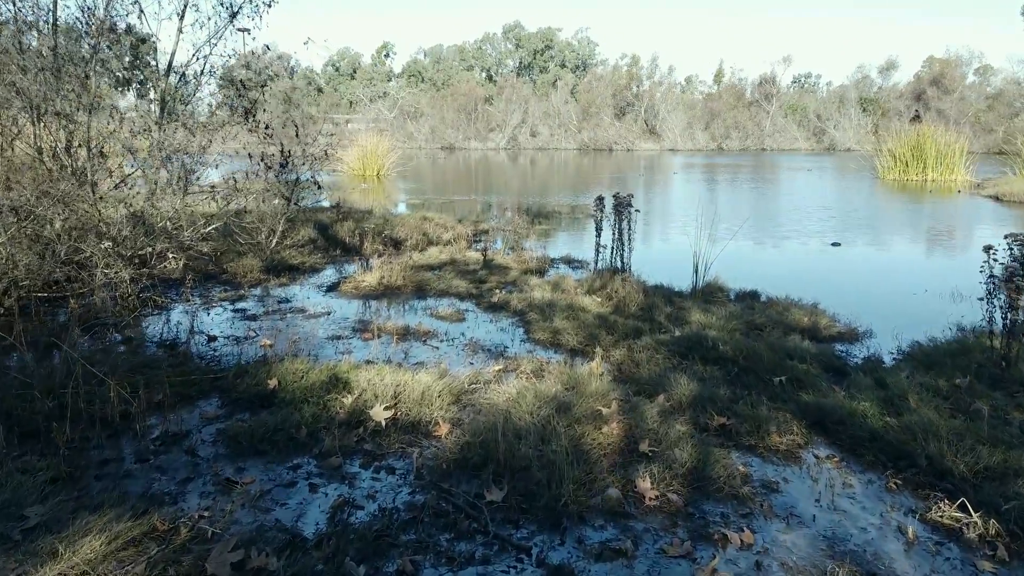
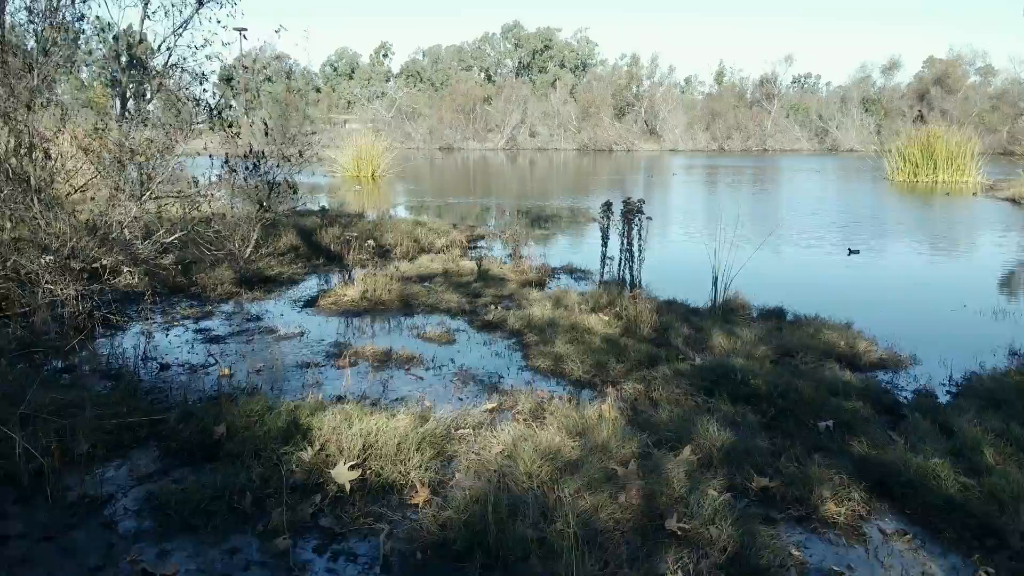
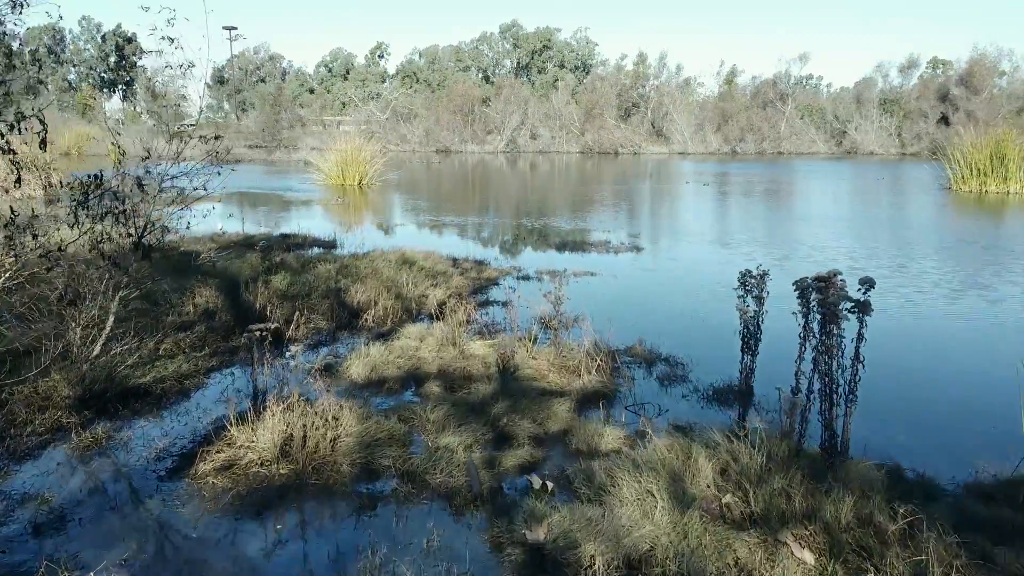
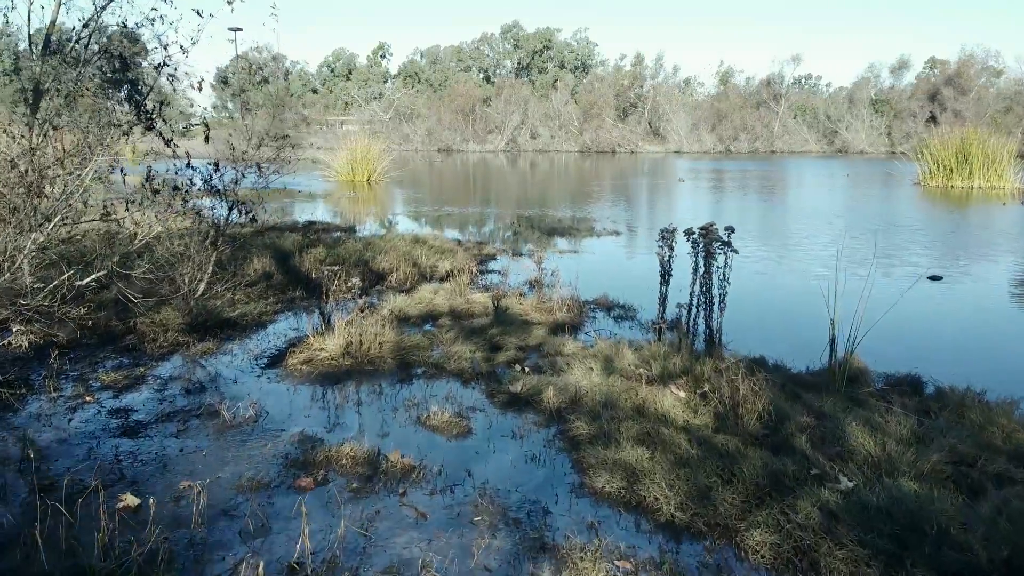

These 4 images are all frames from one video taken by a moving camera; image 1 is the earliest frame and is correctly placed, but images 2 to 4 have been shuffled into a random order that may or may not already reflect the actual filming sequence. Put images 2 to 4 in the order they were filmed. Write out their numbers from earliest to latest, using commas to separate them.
2, 4, 3
